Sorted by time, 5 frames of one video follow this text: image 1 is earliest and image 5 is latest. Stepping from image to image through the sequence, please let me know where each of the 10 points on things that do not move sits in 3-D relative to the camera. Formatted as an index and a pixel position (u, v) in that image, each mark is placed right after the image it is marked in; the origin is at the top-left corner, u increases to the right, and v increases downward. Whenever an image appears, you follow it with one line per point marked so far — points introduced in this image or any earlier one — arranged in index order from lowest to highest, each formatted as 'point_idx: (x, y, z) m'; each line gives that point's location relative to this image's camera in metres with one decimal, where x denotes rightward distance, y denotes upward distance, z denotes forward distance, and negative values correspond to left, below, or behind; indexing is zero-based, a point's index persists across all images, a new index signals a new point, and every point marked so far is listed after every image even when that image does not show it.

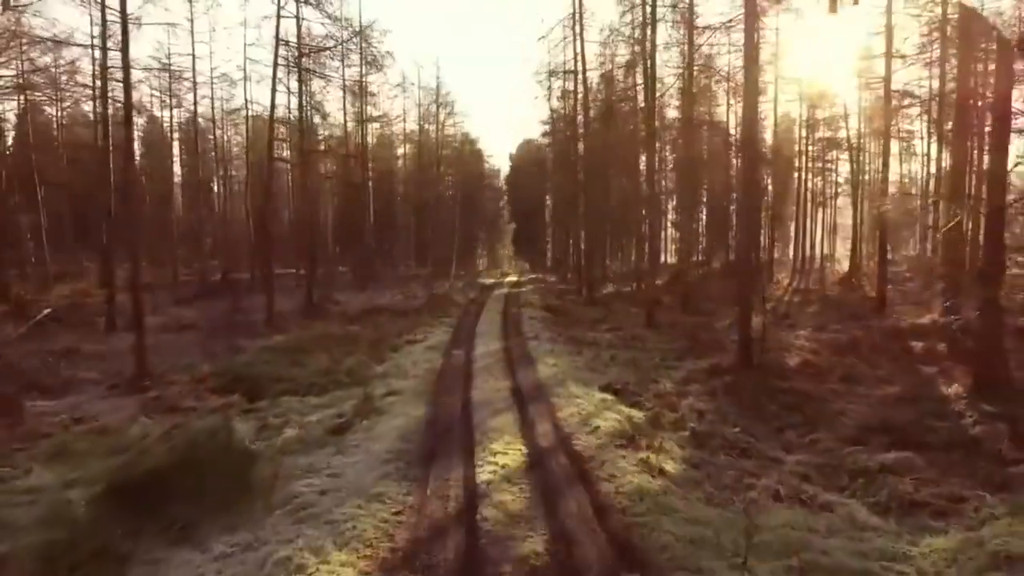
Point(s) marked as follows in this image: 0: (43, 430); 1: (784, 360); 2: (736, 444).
0: (-7.0, -2.1, +10.5) m
1: (+5.7, -1.5, +14.9) m
2: (+3.0, -2.1, +9.4) m
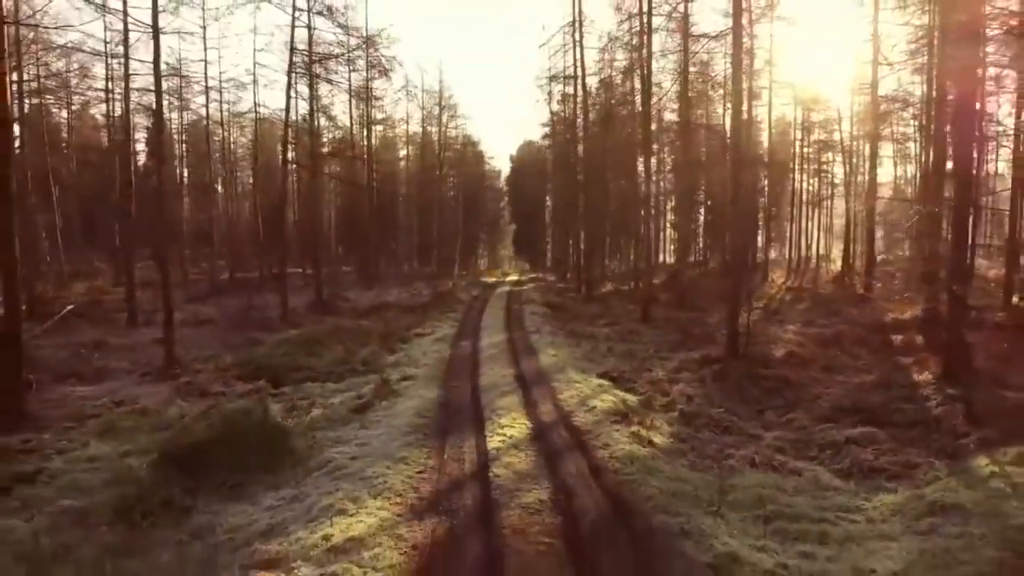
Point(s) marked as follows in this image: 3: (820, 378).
0: (-6.9, -2.0, +11.5) m
1: (+5.8, -1.4, +15.9) m
2: (+3.1, -2.0, +10.4) m
3: (+5.9, -1.7, +13.5) m
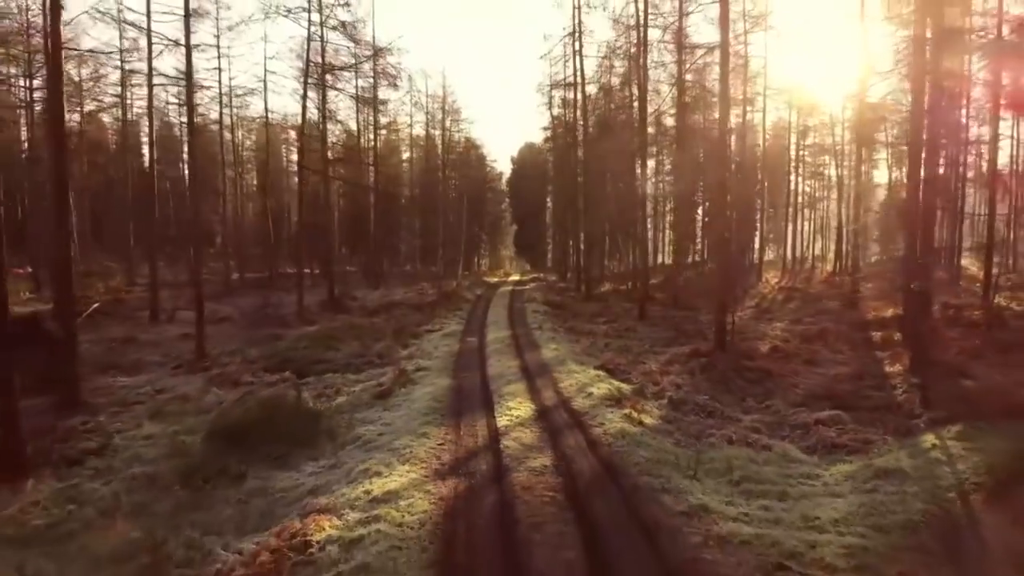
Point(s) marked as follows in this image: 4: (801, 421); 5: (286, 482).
0: (-6.8, -2.0, +12.7) m
1: (+5.9, -1.4, +17.0) m
2: (+3.2, -2.0, +11.6) m
3: (+6.0, -1.7, +14.7) m
4: (+4.4, -2.0, +10.7) m
5: (-2.5, -2.2, +7.9) m
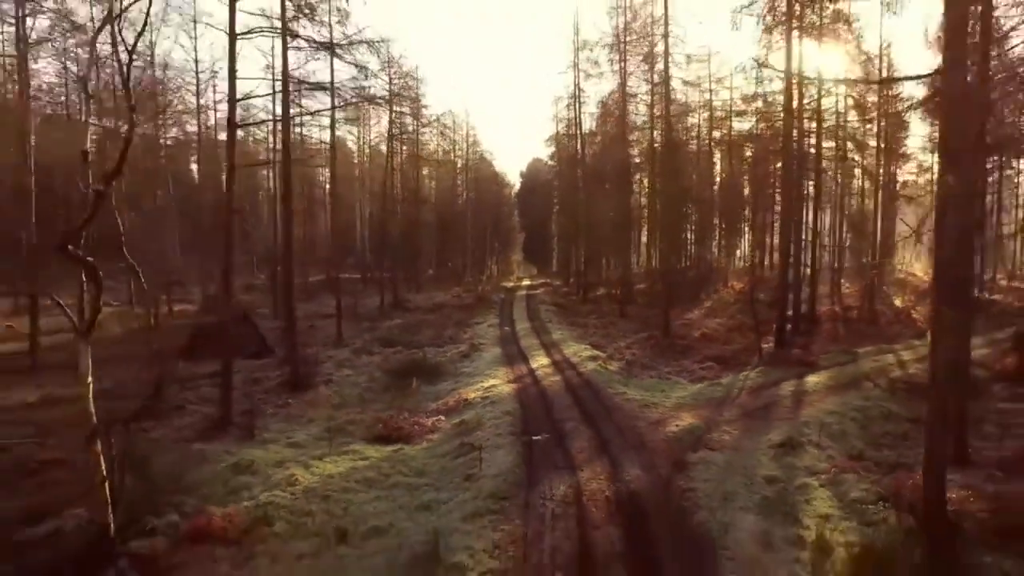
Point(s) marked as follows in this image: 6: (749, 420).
0: (-6.1, -2.2, +22.0) m
1: (+6.7, -1.7, +26.3) m
2: (+3.9, -2.2, +20.9) m
3: (+6.8, -2.0, +24.0) m
4: (+5.1, -2.3, +20.0) m
5: (-1.8, -2.4, +17.3) m
6: (+4.7, -2.6, +13.9) m
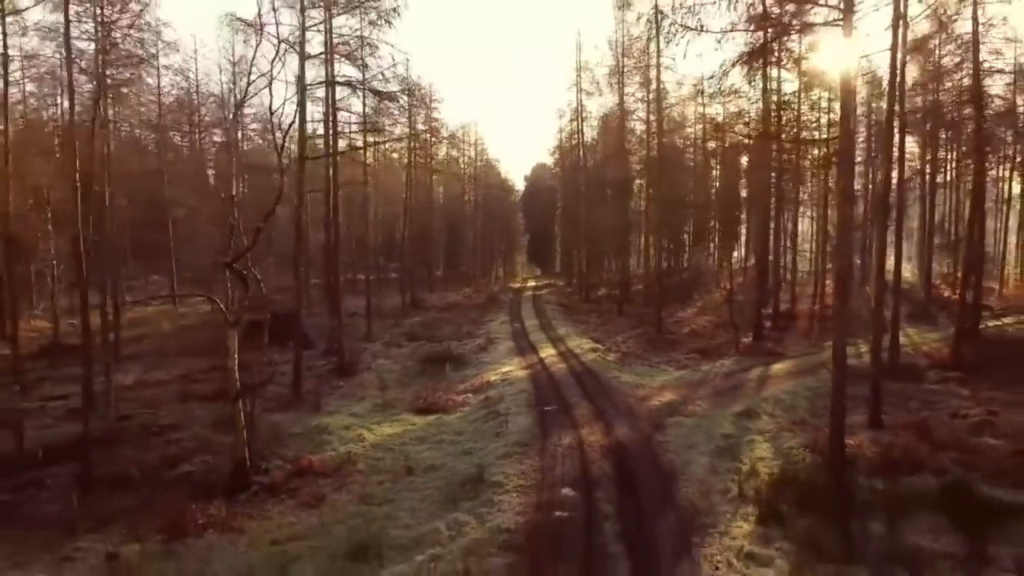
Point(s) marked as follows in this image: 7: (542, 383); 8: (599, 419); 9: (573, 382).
0: (-5.7, -2.3, +25.3) m
1: (+7.1, -1.7, +29.6) m
2: (+4.3, -2.3, +24.2) m
3: (+7.2, -2.0, +27.3) m
4: (+5.5, -2.3, +23.3) m
5: (-1.4, -2.5, +20.6) m
6: (+5.0, -2.6, +17.2) m
7: (+0.8, -2.4, +18.2) m
8: (+1.8, -2.7, +14.5) m
9: (+1.6, -2.5, +18.5) m
